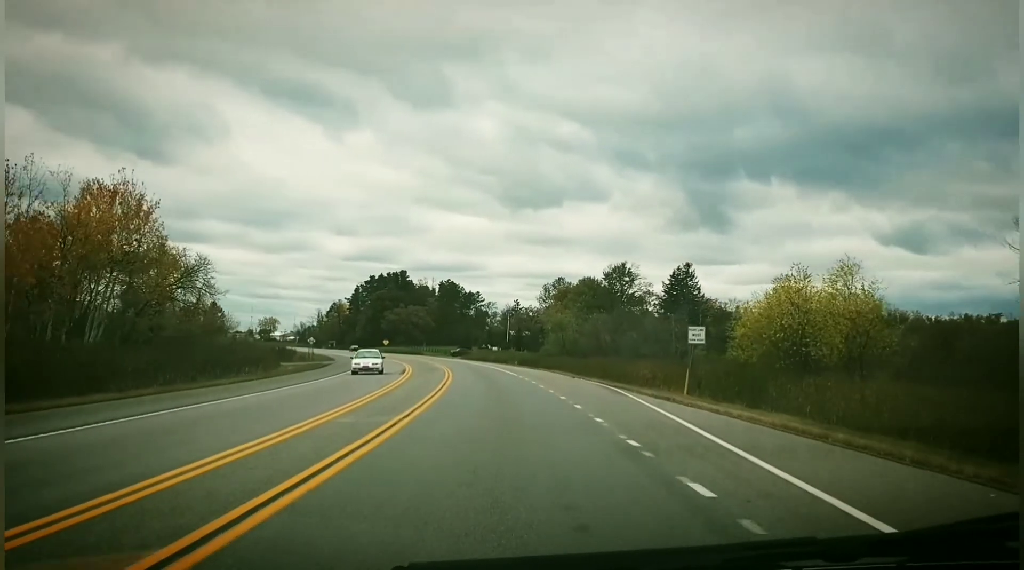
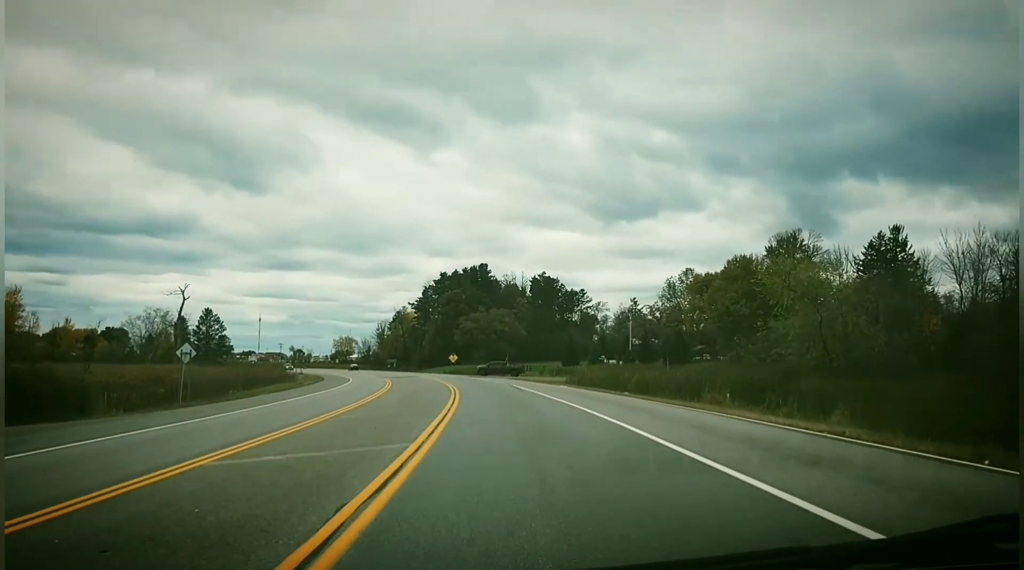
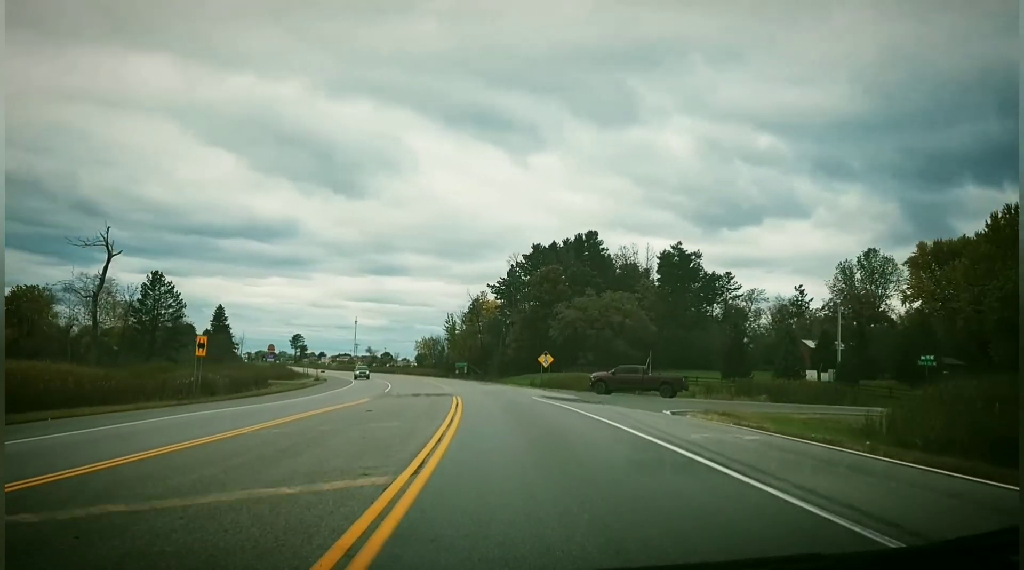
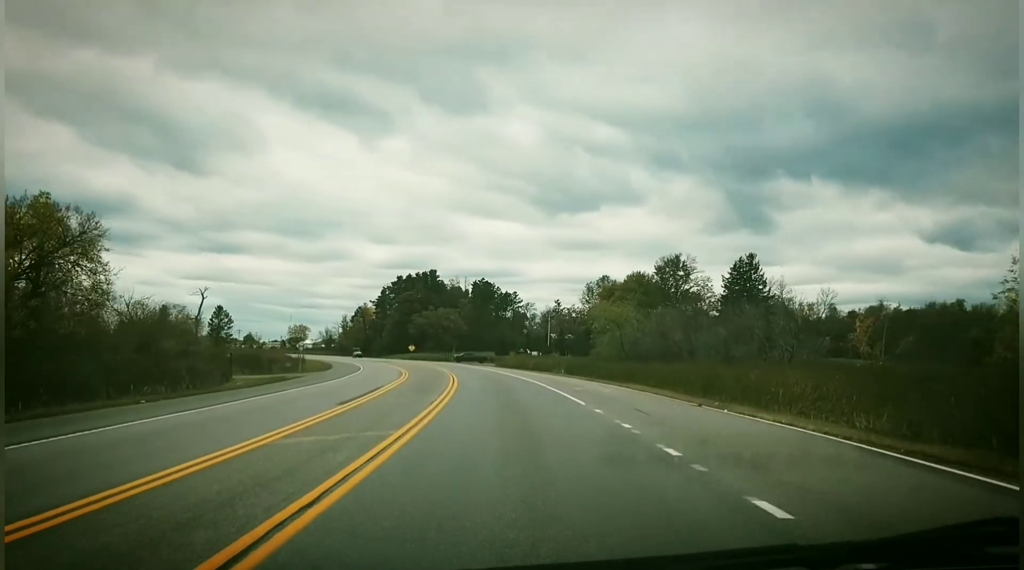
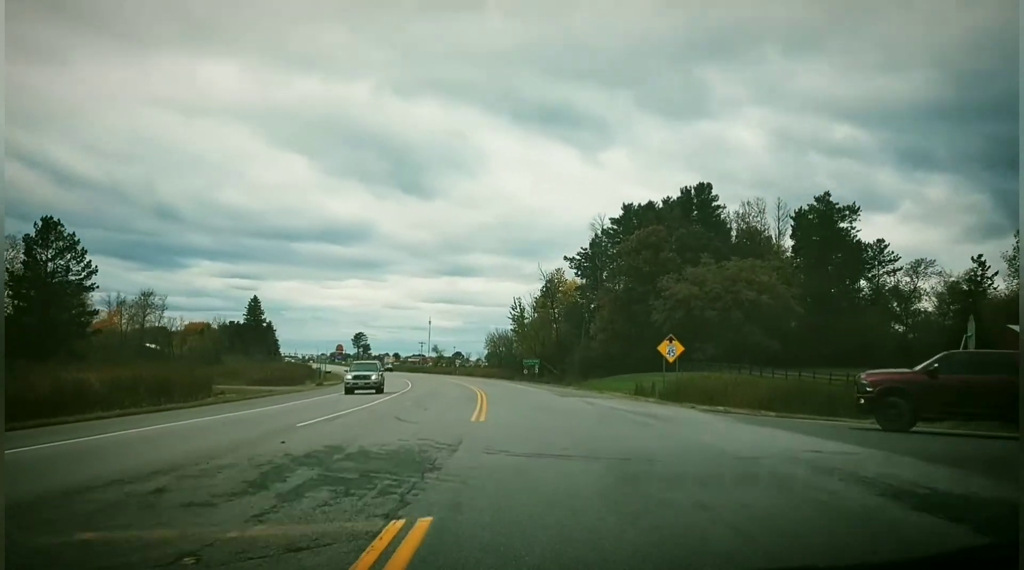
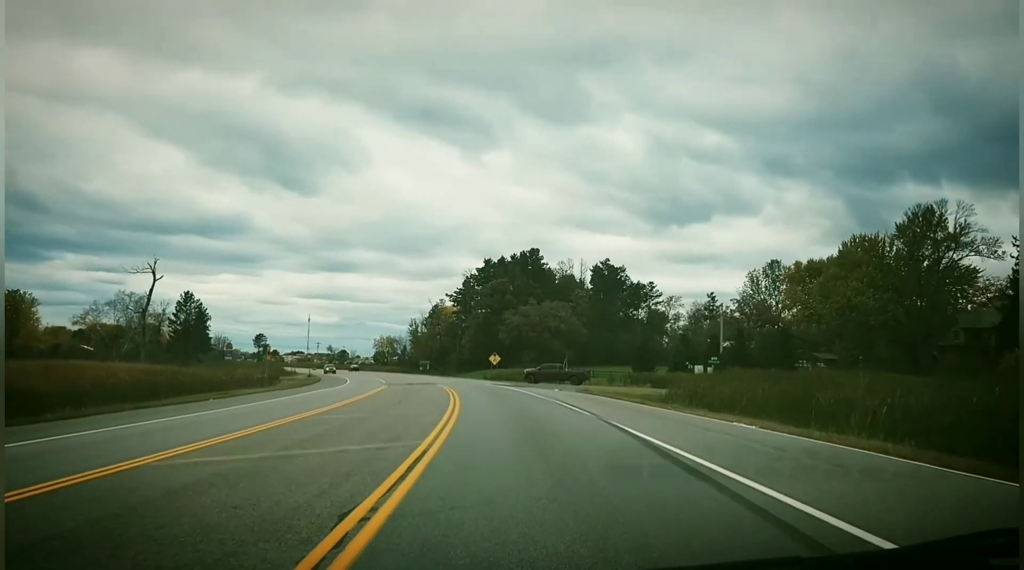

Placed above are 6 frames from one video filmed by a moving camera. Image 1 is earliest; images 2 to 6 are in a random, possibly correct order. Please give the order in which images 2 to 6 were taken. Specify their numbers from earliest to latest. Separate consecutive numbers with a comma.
4, 2, 6, 3, 5
